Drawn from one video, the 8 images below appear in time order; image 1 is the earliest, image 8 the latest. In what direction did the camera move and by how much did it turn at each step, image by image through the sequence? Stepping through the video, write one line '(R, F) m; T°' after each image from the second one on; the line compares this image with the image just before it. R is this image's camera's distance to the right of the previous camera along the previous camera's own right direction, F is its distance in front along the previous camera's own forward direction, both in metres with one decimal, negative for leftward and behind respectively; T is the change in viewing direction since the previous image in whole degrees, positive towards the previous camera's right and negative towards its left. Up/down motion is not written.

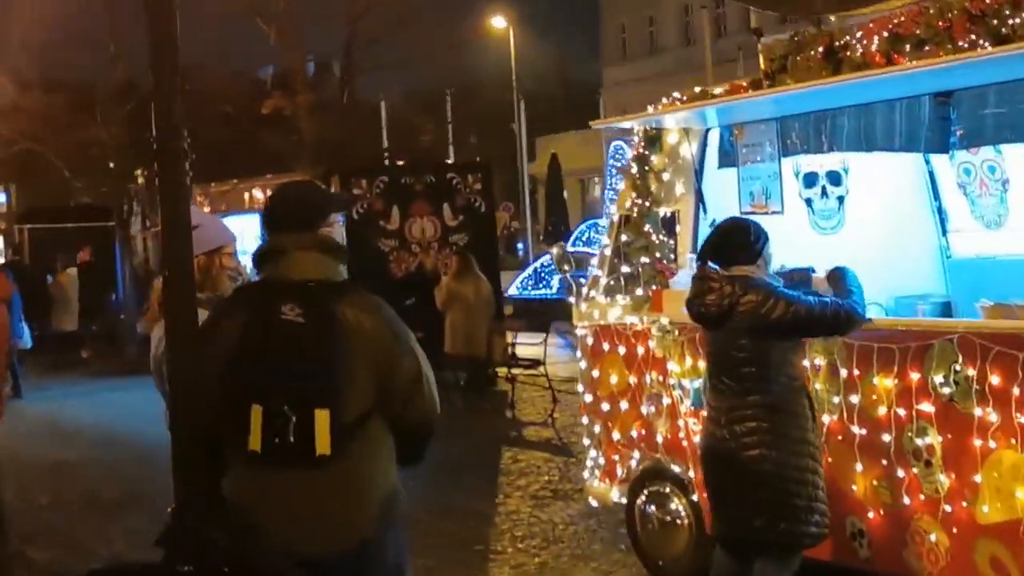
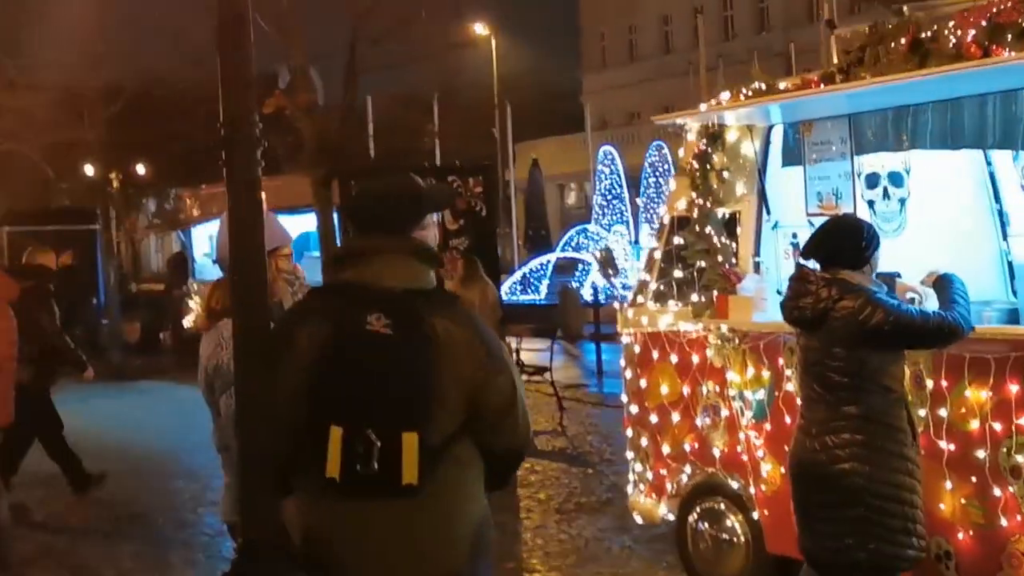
(-0.3, +0.4) m; +1°
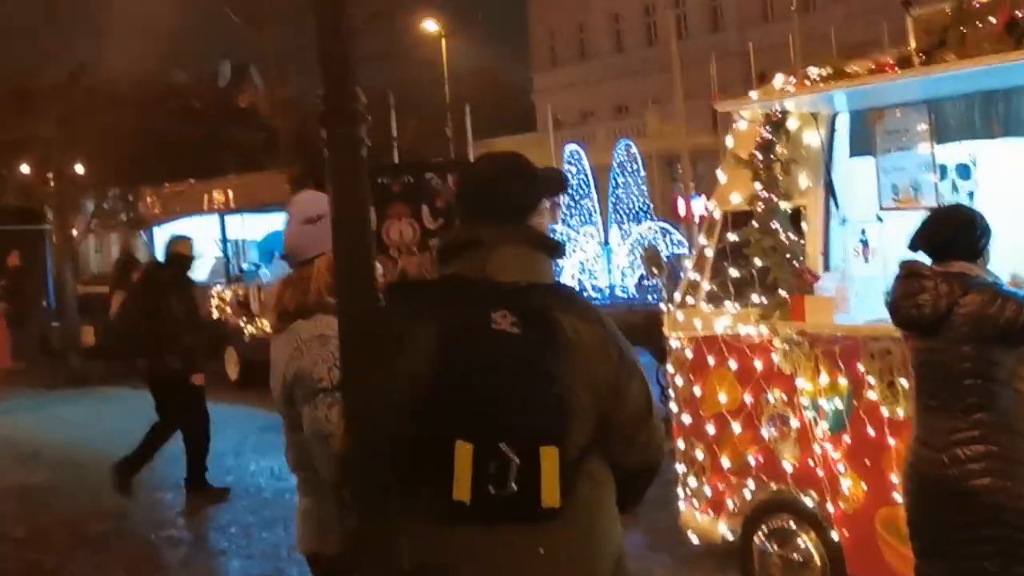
(-0.4, +0.6) m; +2°
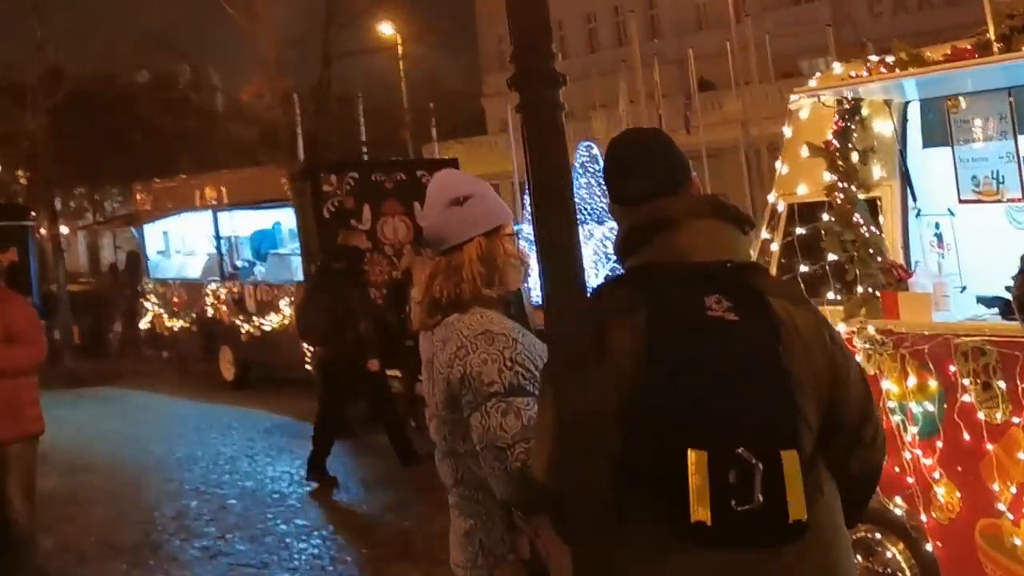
(-0.4, +0.3) m; +2°
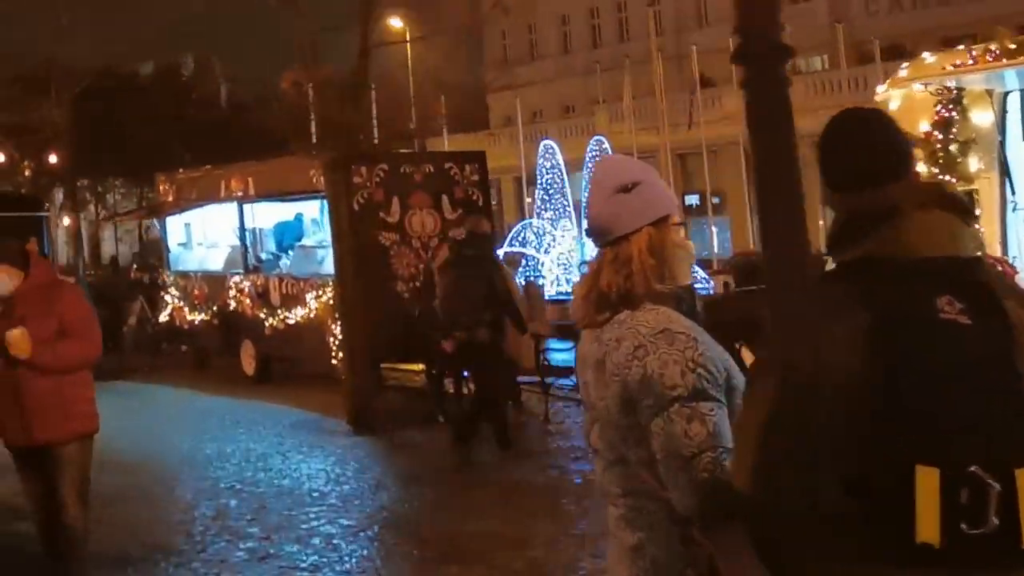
(-0.3, +0.2) m; 0°
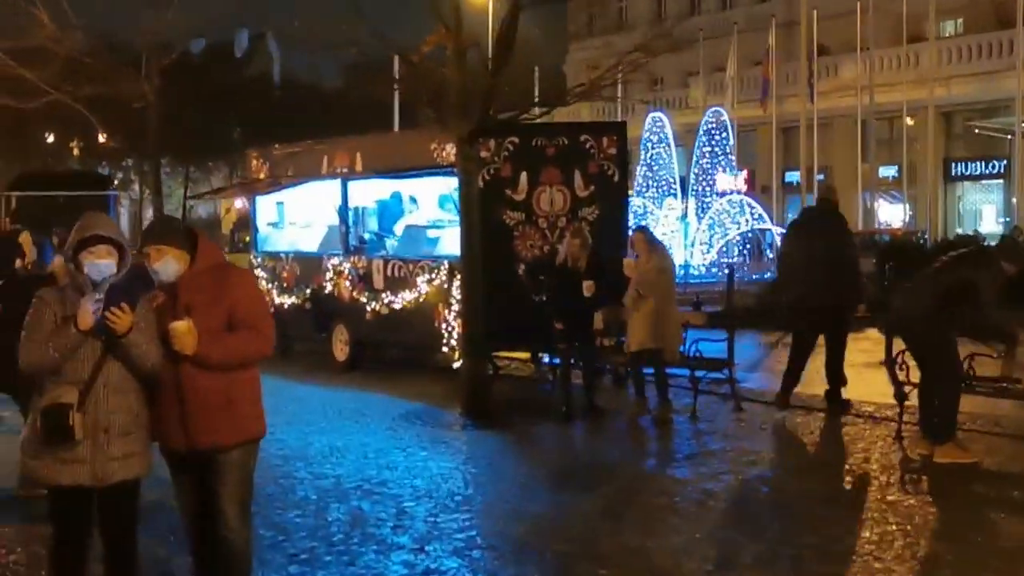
(-0.8, +0.9) m; -1°
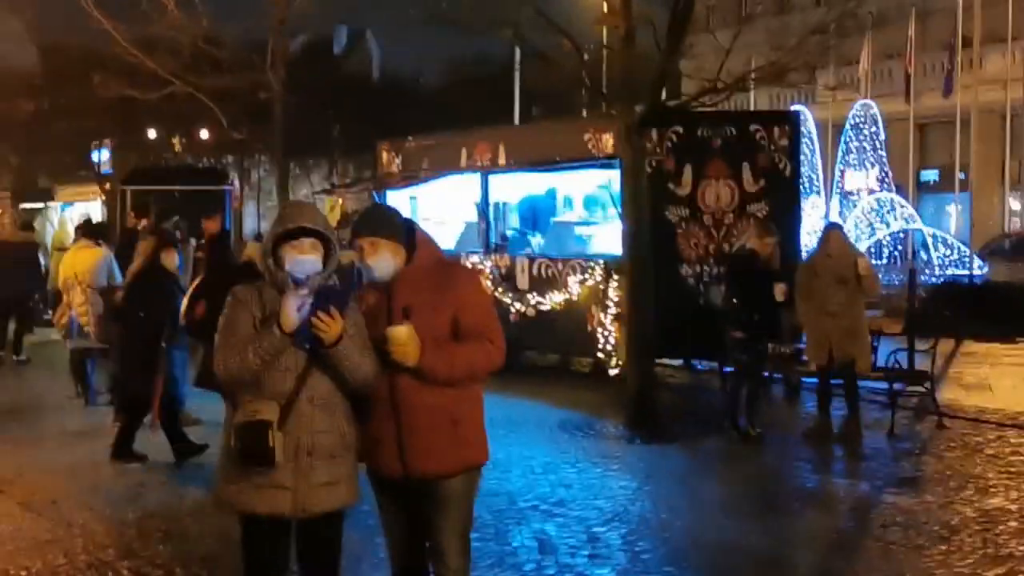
(-0.7, +0.8) m; -3°
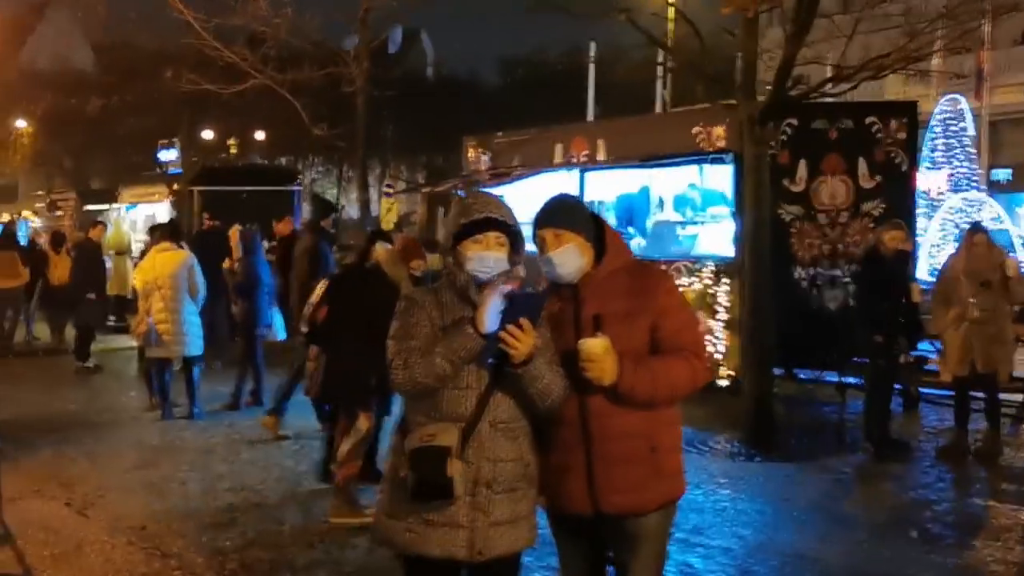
(-0.5, +0.6) m; -1°
